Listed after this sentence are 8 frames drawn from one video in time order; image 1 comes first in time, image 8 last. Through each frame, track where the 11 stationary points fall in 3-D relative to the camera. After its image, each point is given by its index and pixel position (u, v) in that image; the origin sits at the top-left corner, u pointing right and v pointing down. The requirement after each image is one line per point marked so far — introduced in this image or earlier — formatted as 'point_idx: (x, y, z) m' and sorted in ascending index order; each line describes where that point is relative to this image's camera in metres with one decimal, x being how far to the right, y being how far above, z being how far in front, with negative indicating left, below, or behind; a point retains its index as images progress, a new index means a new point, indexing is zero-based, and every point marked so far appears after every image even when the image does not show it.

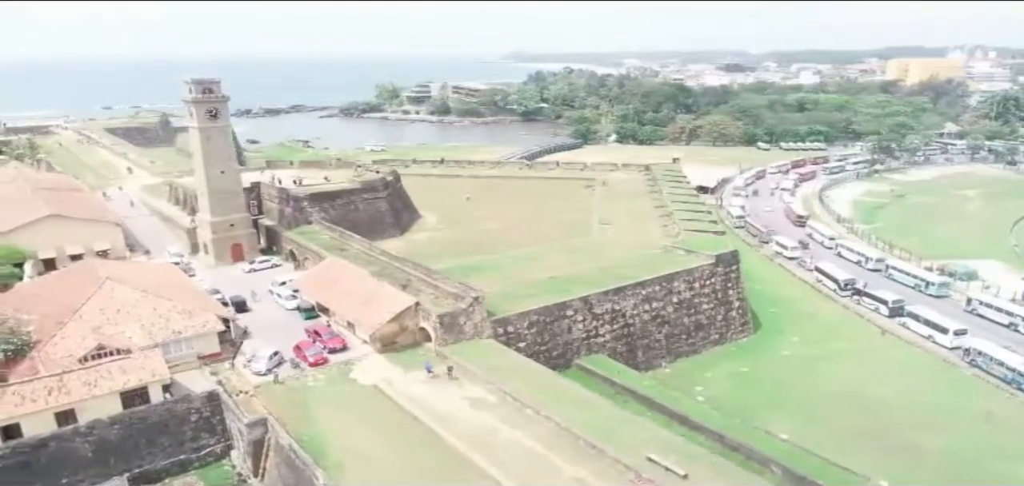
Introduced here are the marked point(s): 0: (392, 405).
0: (-3.0, -4.1, +18.7) m
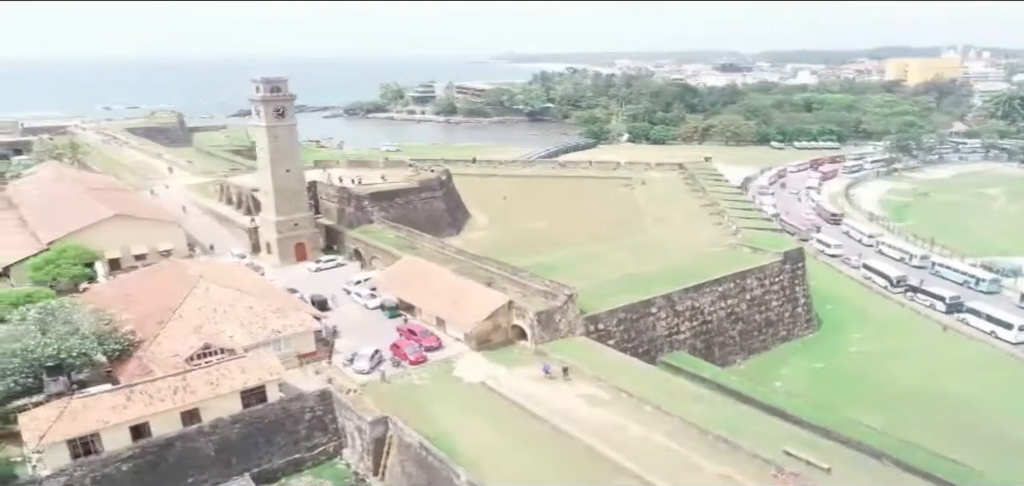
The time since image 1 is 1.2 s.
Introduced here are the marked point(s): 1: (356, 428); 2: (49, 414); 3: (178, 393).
0: (-0.1, -4.1, +18.7) m
1: (-3.8, -4.6, +18.0) m
2: (-9.9, -3.7, +15.7) m
3: (-7.5, -3.5, +16.8) m
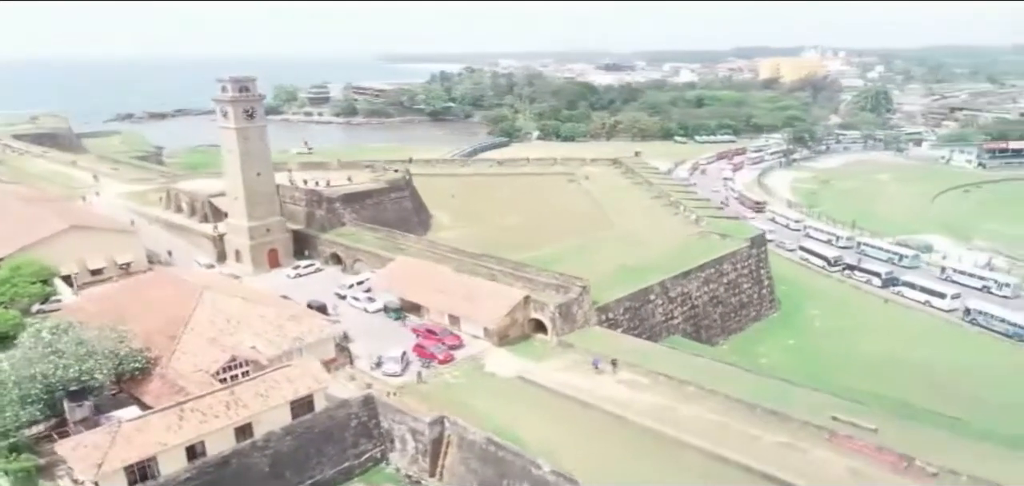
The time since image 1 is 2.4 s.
0: (+1.0, -3.9, +18.9) m
1: (-2.5, -4.6, +17.7) m
2: (-8.2, -3.9, +14.5) m
3: (-6.0, -3.6, +15.9) m
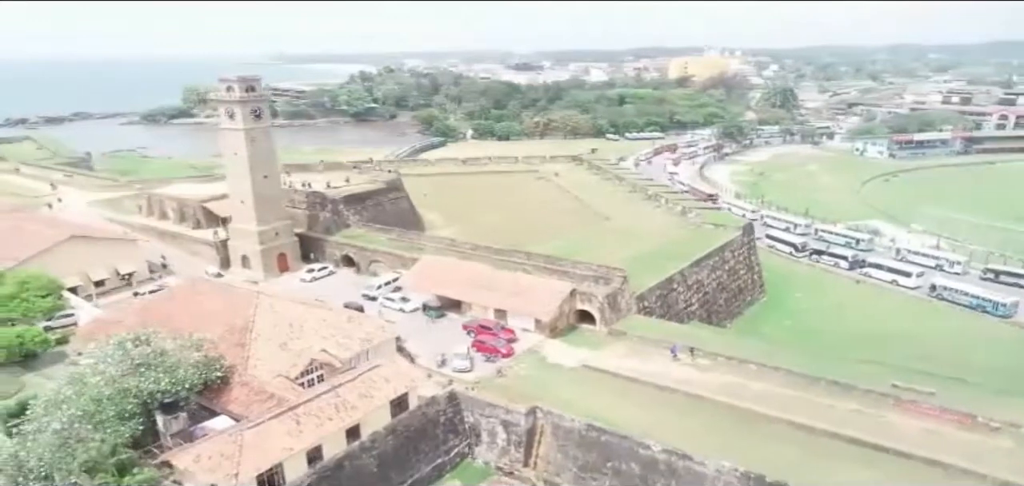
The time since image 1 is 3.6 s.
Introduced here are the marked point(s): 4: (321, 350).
0: (+3.0, -3.7, +19.6) m
1: (-0.3, -4.4, +18.0) m
2: (-5.6, -4.0, +14.0) m
3: (-3.6, -3.6, +15.7) m
4: (-4.9, -2.8, +18.8) m
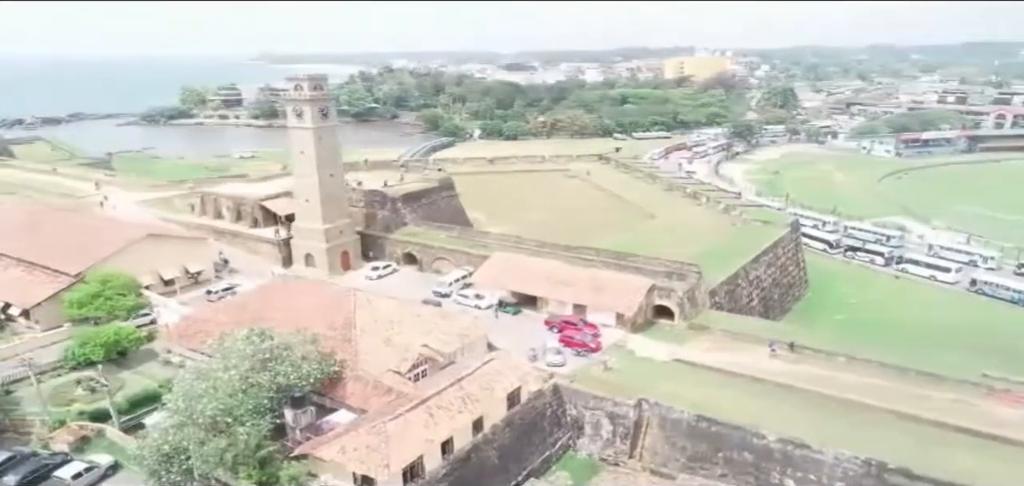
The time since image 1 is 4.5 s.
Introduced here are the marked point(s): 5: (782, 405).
0: (+5.6, -3.5, +20.0) m
1: (+2.3, -4.3, +18.3) m
2: (-2.9, -3.9, +14.2) m
3: (-1.0, -3.5, +15.9) m
4: (-2.3, -2.7, +19.0) m
5: (+6.8, -4.1, +18.3) m
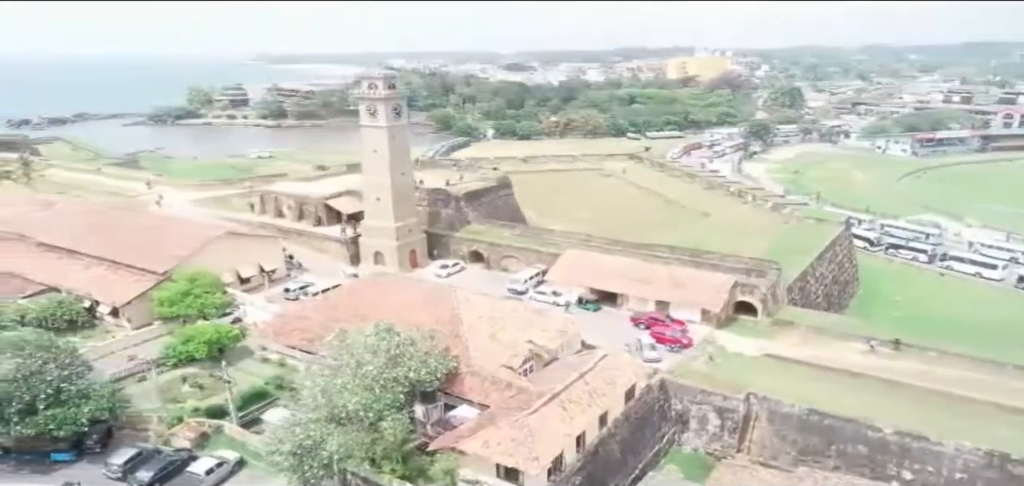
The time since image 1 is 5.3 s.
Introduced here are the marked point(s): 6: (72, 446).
0: (+8.3, -3.4, +20.3) m
1: (+5.1, -4.2, +18.5) m
2: (-0.1, -3.8, +14.4) m
3: (+1.8, -3.4, +16.1) m
4: (+0.5, -2.6, +19.2) m
5: (+9.5, -4.0, +18.6) m
6: (-9.9, -4.6, +16.4) m
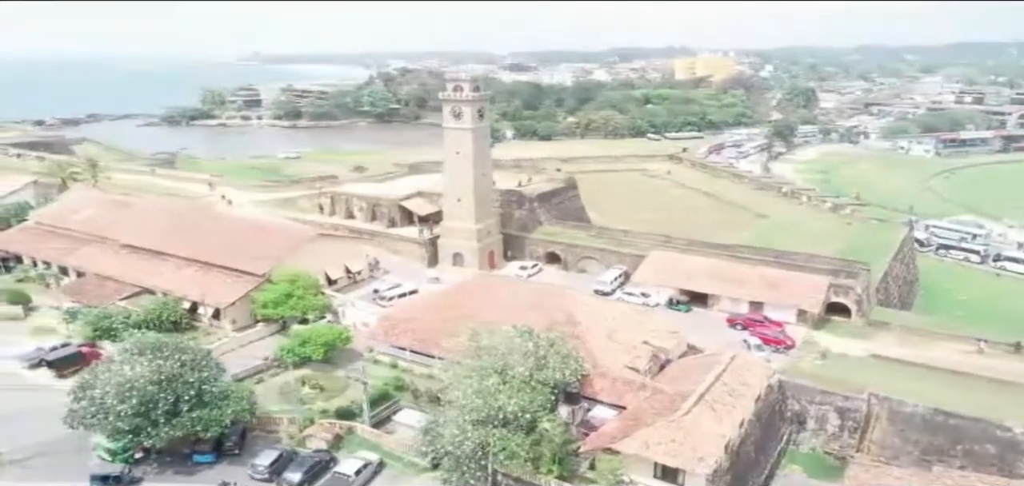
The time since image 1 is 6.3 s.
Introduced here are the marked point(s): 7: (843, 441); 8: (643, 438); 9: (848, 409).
0: (+11.4, -3.5, +20.5) m
1: (+8.2, -4.3, +18.7) m
2: (+3.1, -3.9, +14.5) m
3: (+4.9, -3.5, +16.3) m
4: (+3.6, -2.6, +19.3) m
5: (+12.6, -4.0, +18.8) m
6: (-6.8, -4.6, +16.5) m
7: (+8.5, -5.1, +18.7) m
8: (+2.6, -3.9, +14.6) m
9: (+8.5, -4.2, +18.5) m
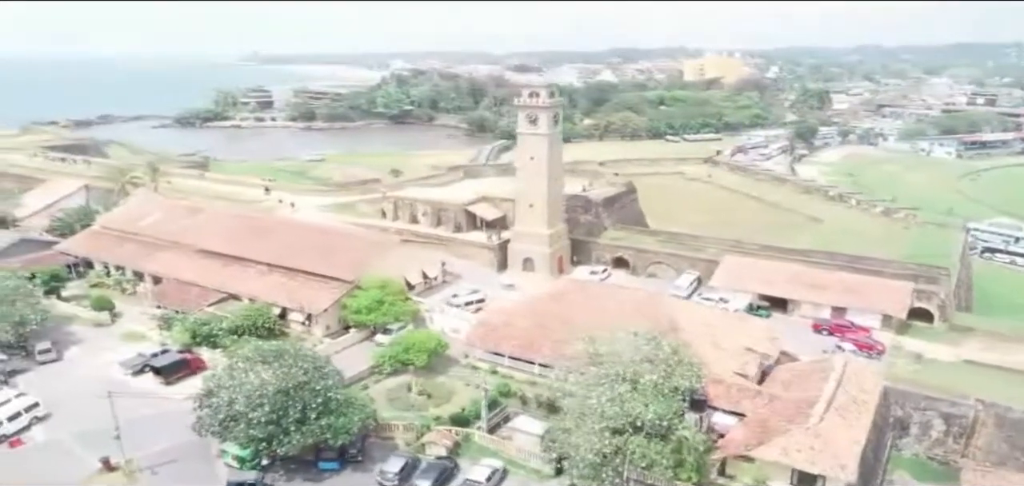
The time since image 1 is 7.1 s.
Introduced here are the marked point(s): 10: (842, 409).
0: (+14.2, -3.7, +20.6) m
1: (+11.0, -4.5, +18.9) m
2: (+5.9, -4.0, +14.7) m
3: (+7.7, -3.7, +16.4) m
4: (+6.4, -2.8, +19.5) m
5: (+15.4, -4.2, +18.9) m
6: (-4.0, -4.8, +16.6) m
7: (+11.3, -5.3, +18.8) m
8: (+5.4, -4.1, +14.8) m
9: (+11.3, -4.4, +18.7) m
10: (+7.1, -3.6, +15.9) m
